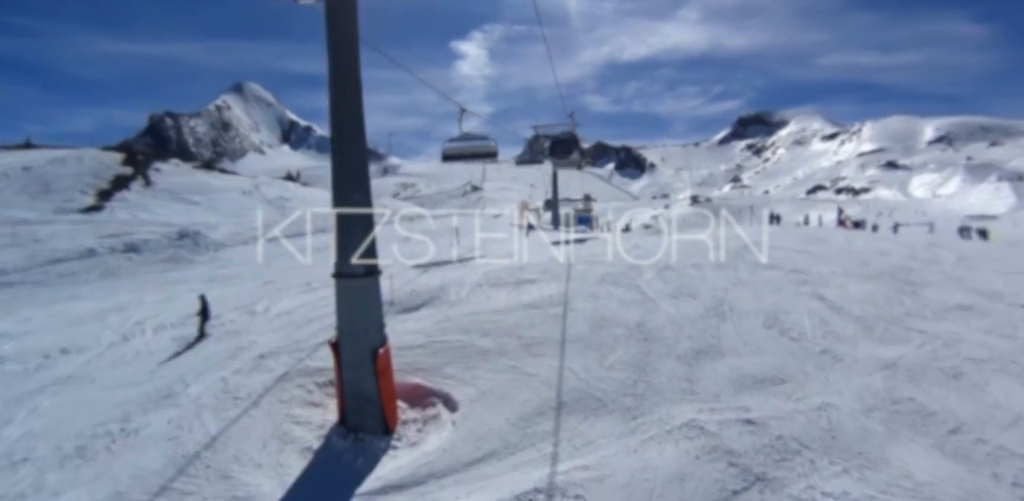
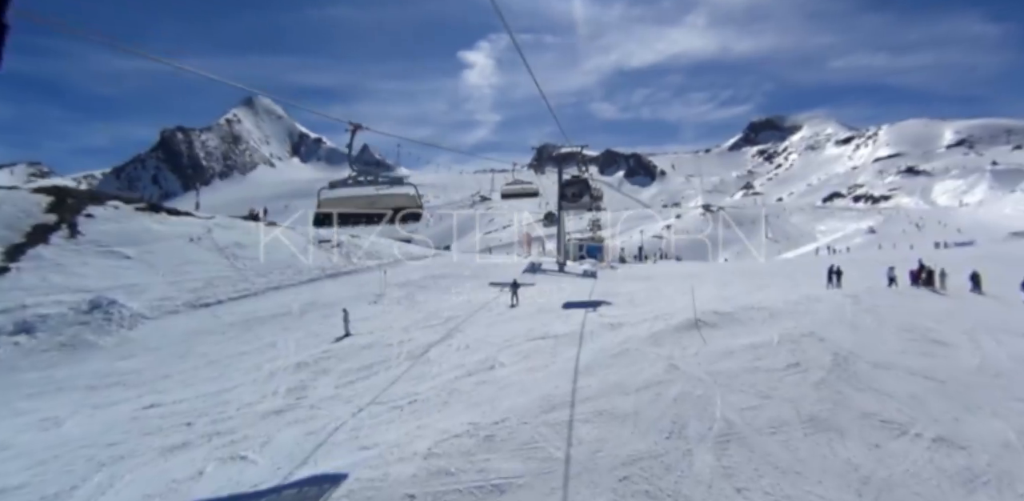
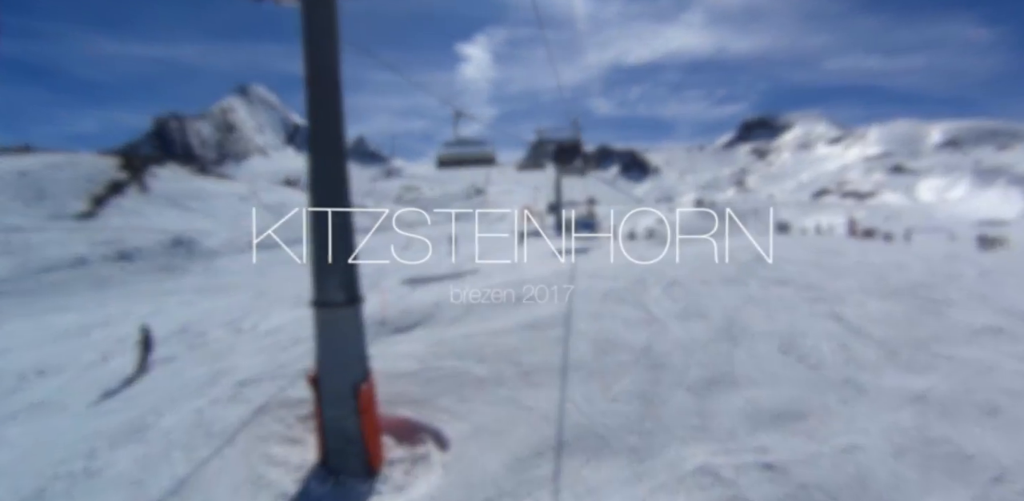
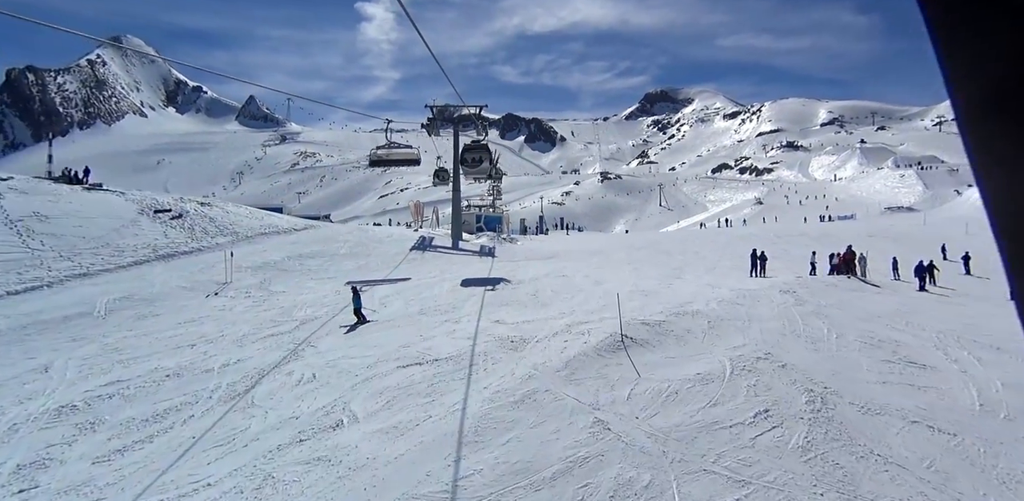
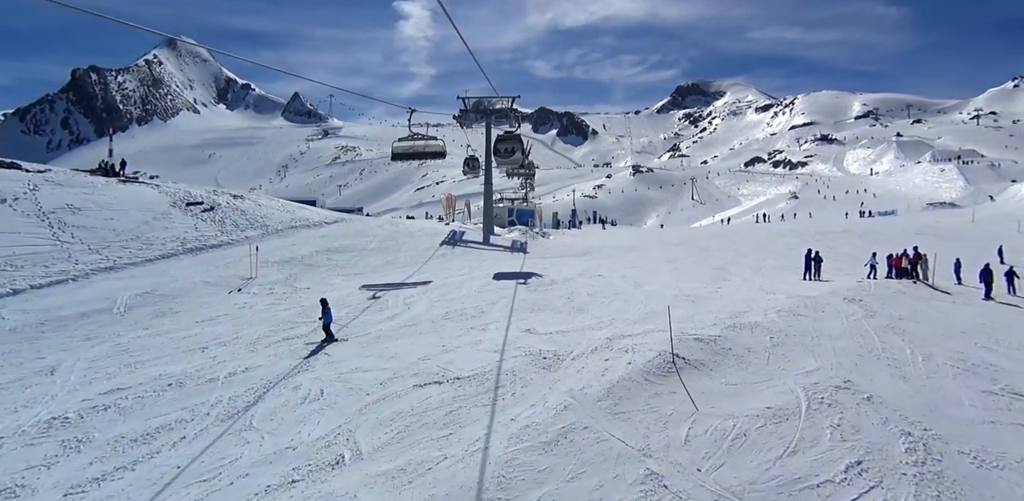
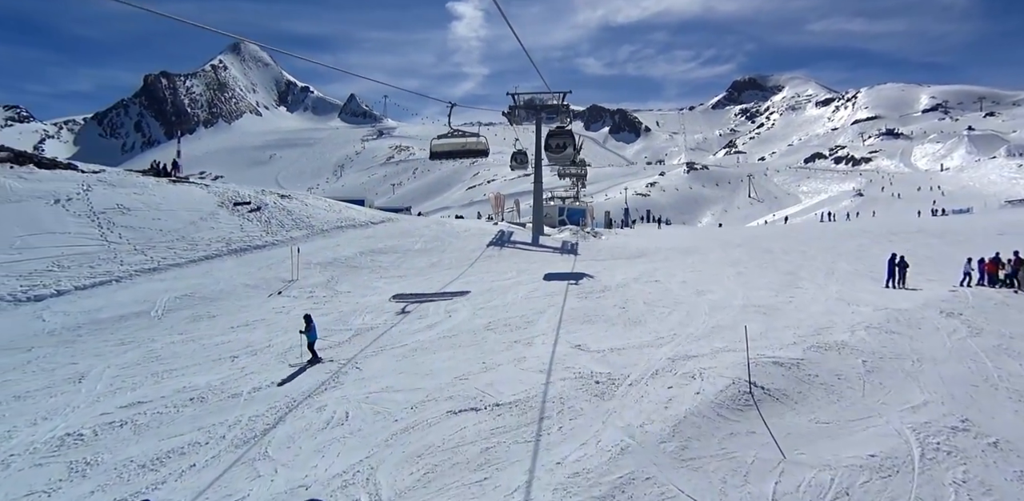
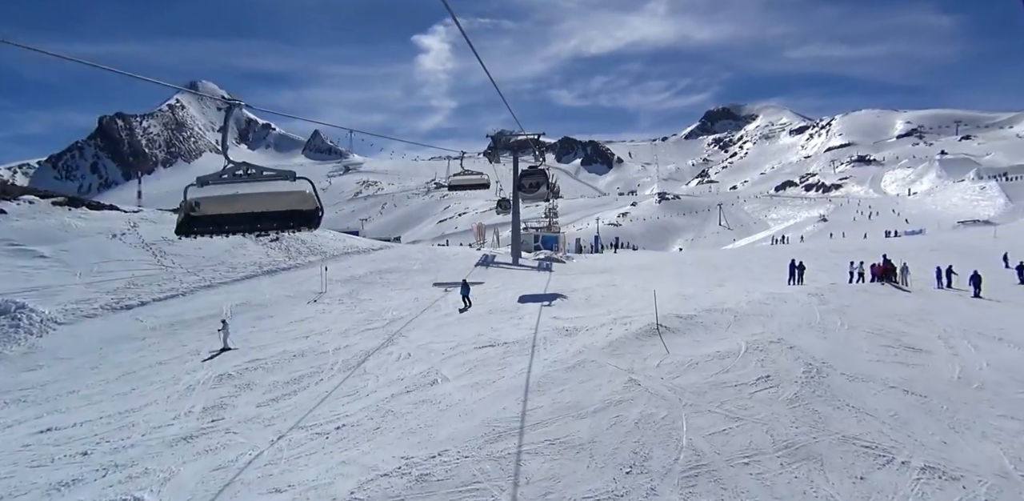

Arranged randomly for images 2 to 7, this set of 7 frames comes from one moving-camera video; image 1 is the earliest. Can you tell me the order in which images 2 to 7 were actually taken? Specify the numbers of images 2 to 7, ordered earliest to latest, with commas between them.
3, 2, 7, 4, 5, 6
